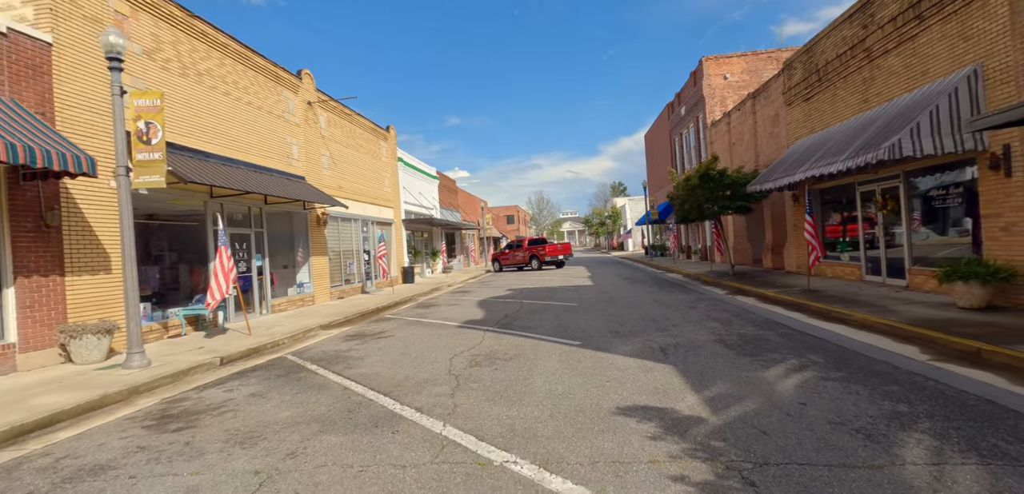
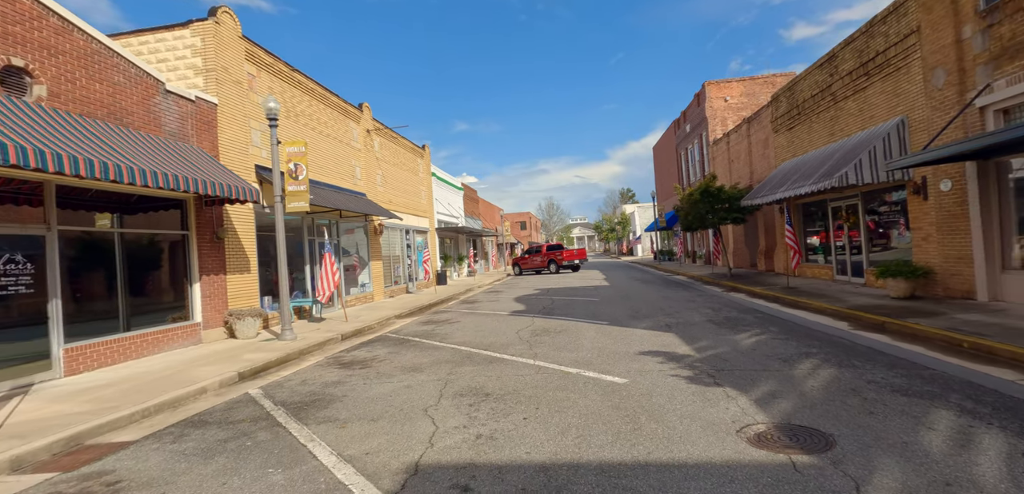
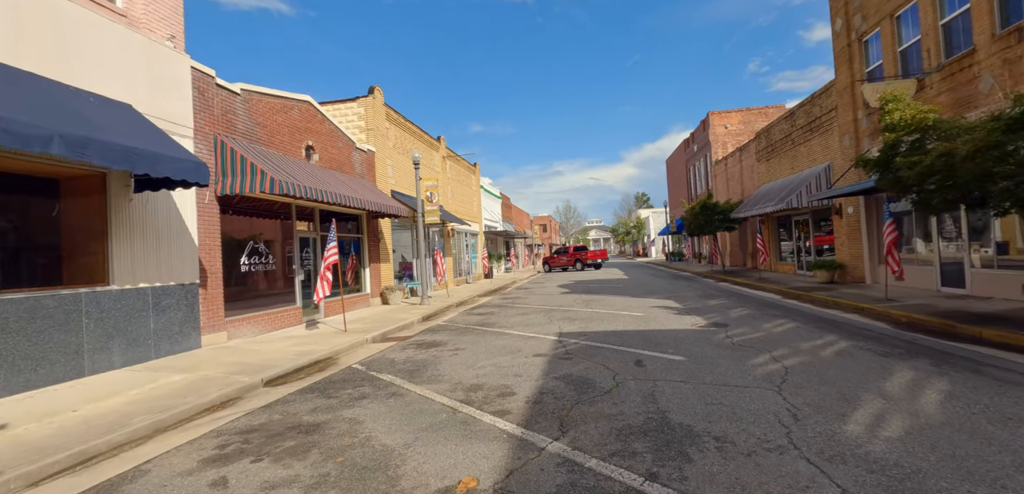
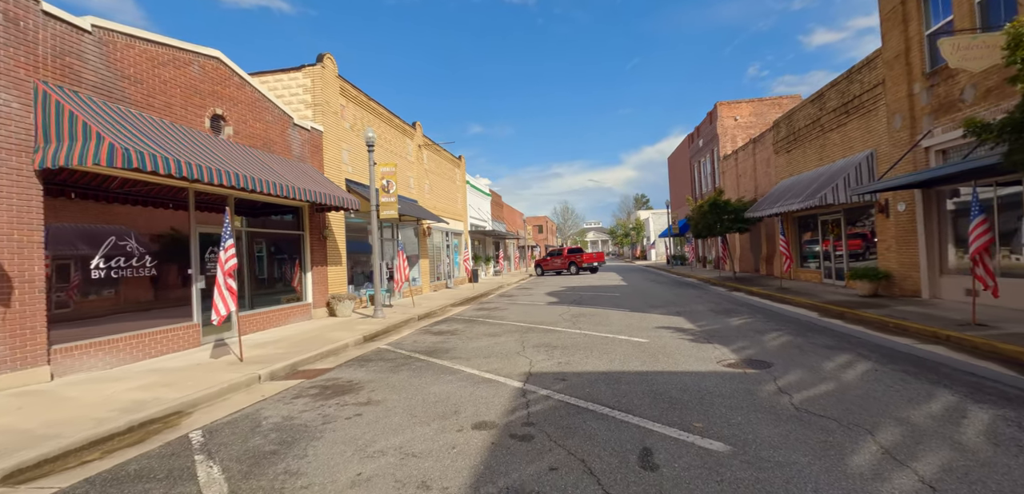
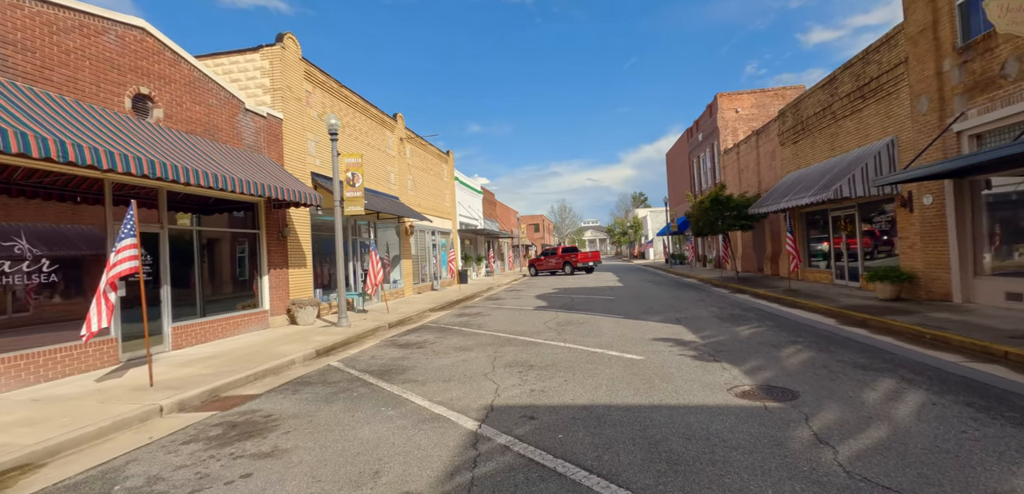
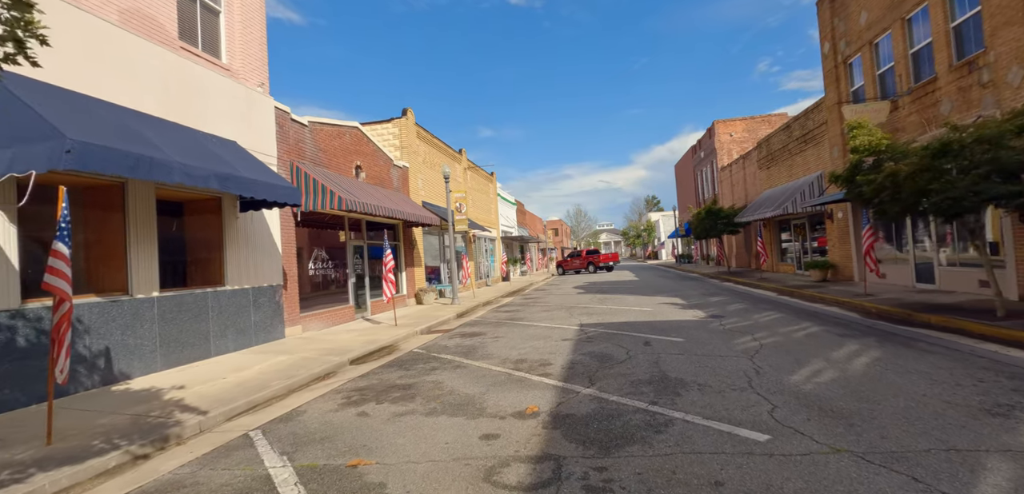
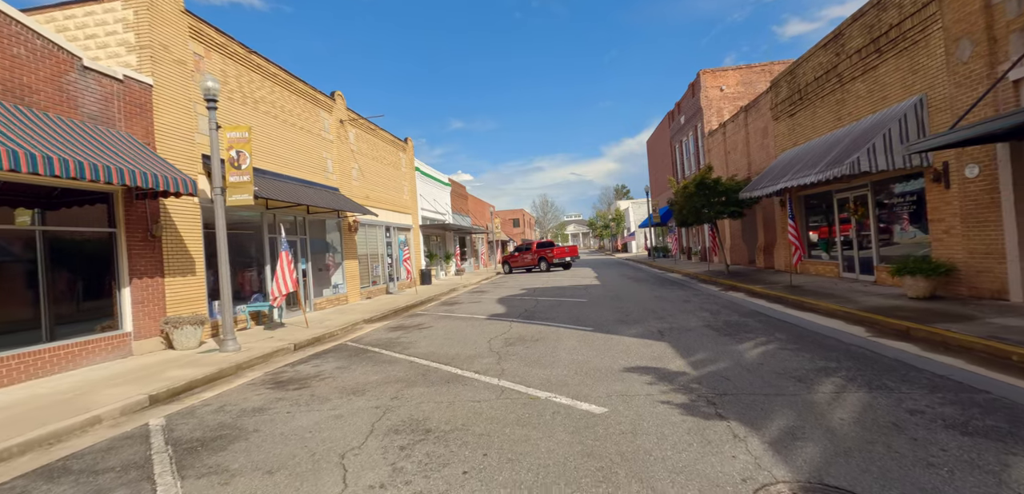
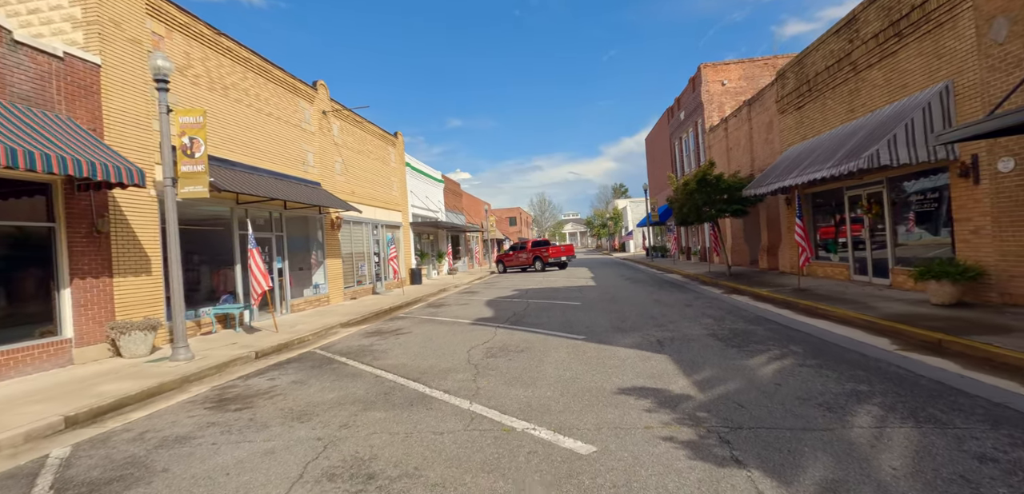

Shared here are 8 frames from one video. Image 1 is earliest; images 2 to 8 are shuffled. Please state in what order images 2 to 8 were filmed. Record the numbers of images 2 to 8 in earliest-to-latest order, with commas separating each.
8, 7, 2, 5, 4, 3, 6
